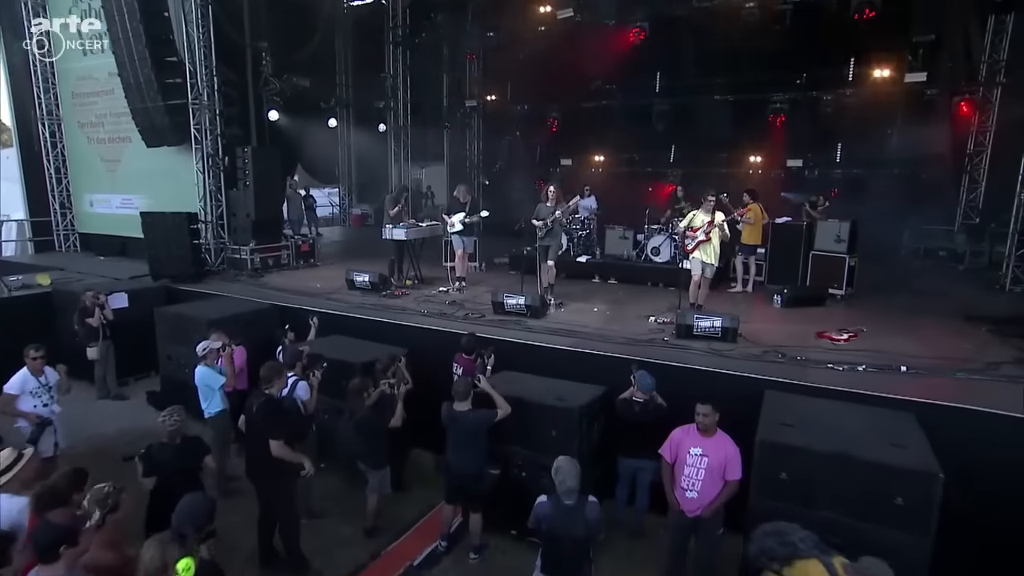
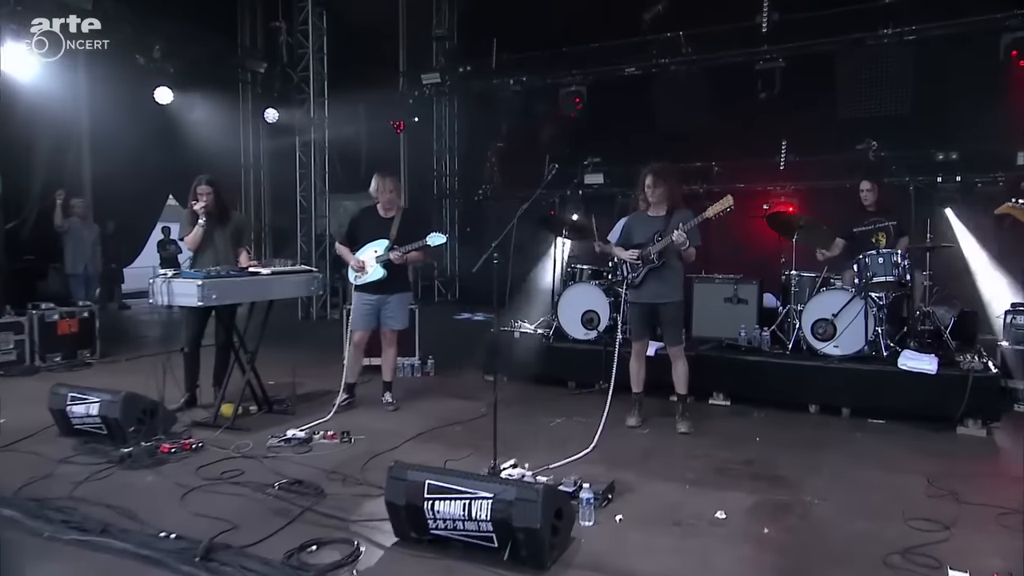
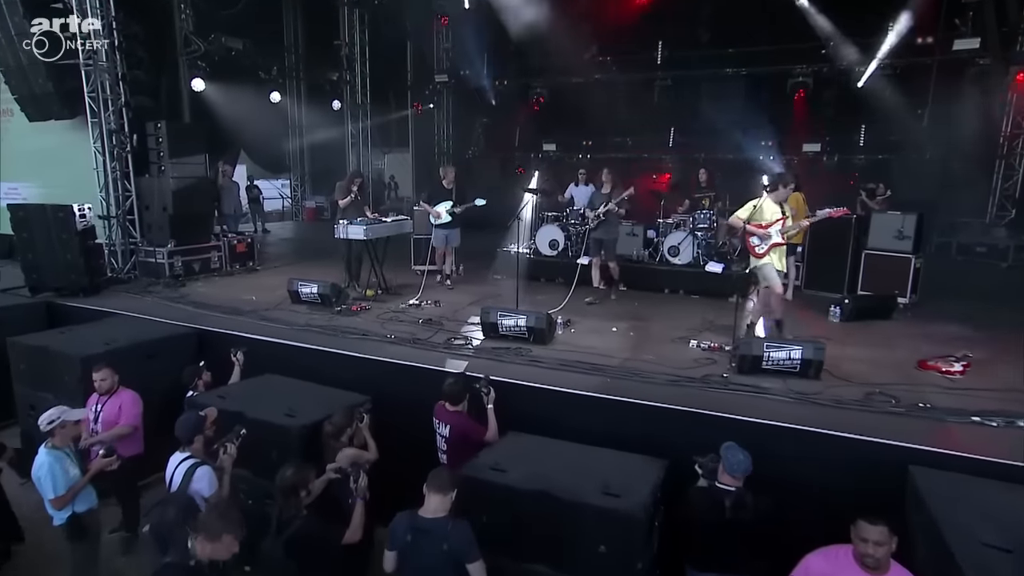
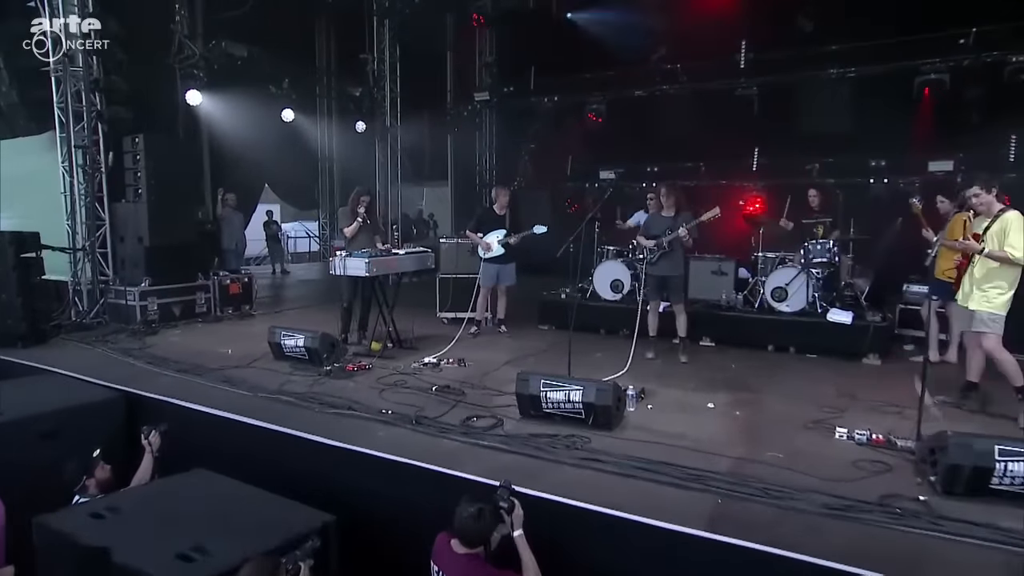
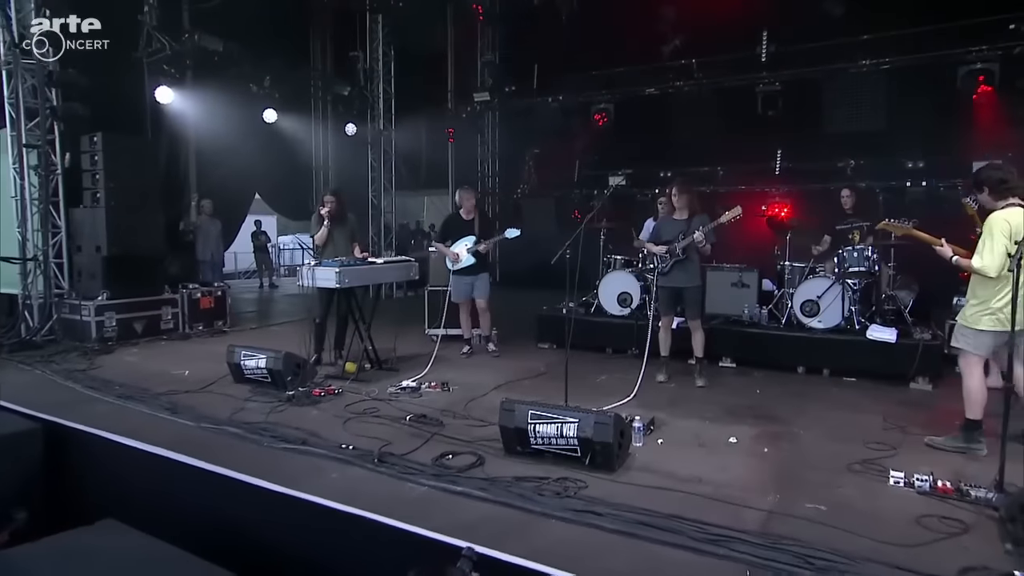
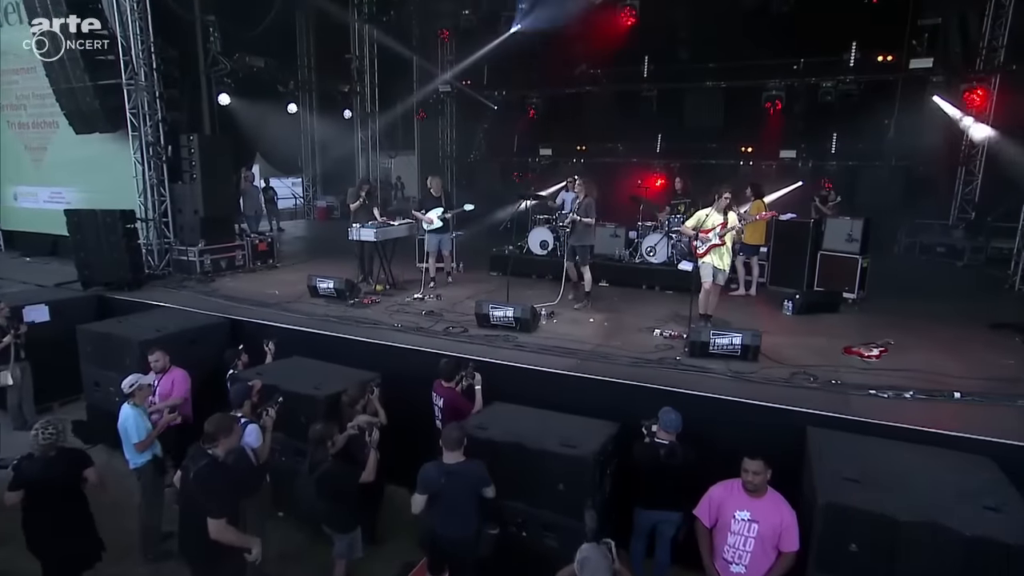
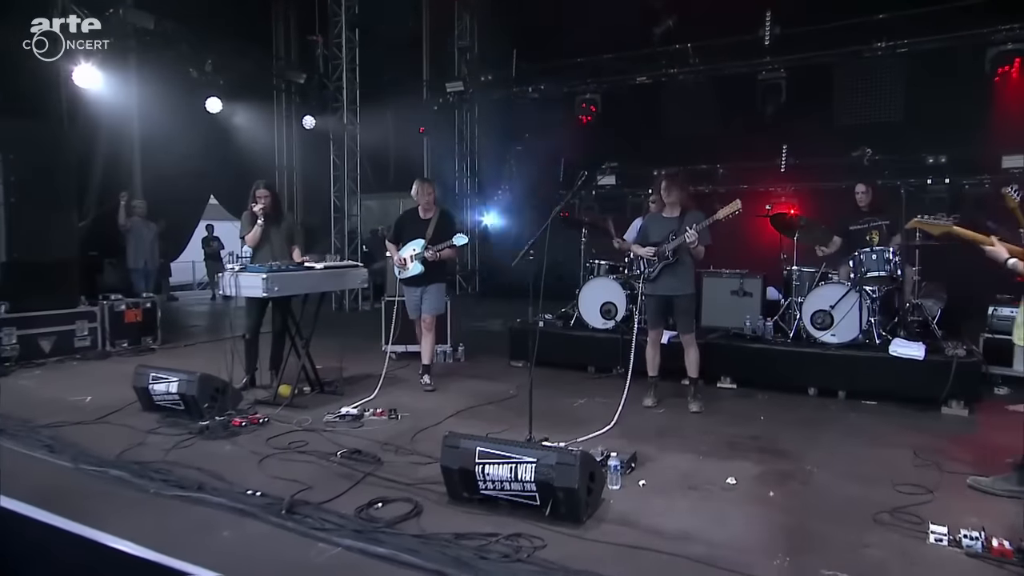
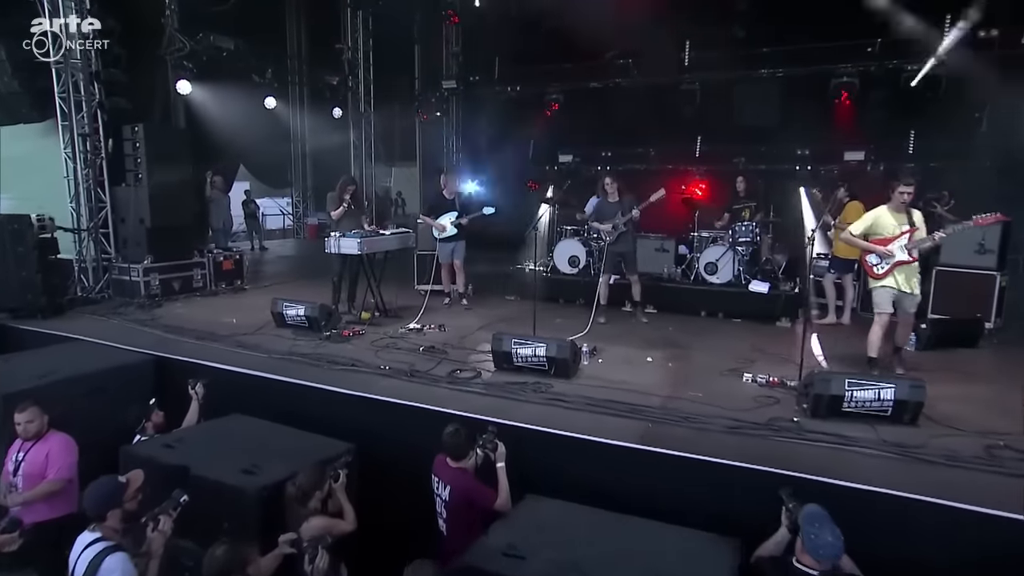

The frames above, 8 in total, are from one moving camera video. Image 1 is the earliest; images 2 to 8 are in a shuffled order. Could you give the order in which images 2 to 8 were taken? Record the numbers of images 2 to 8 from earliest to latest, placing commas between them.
6, 3, 8, 4, 5, 7, 2
